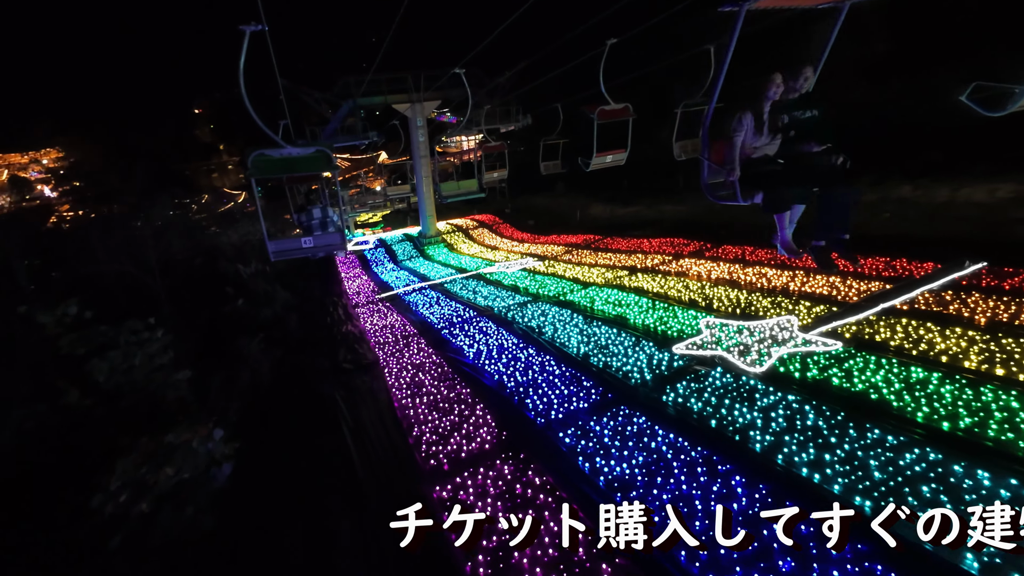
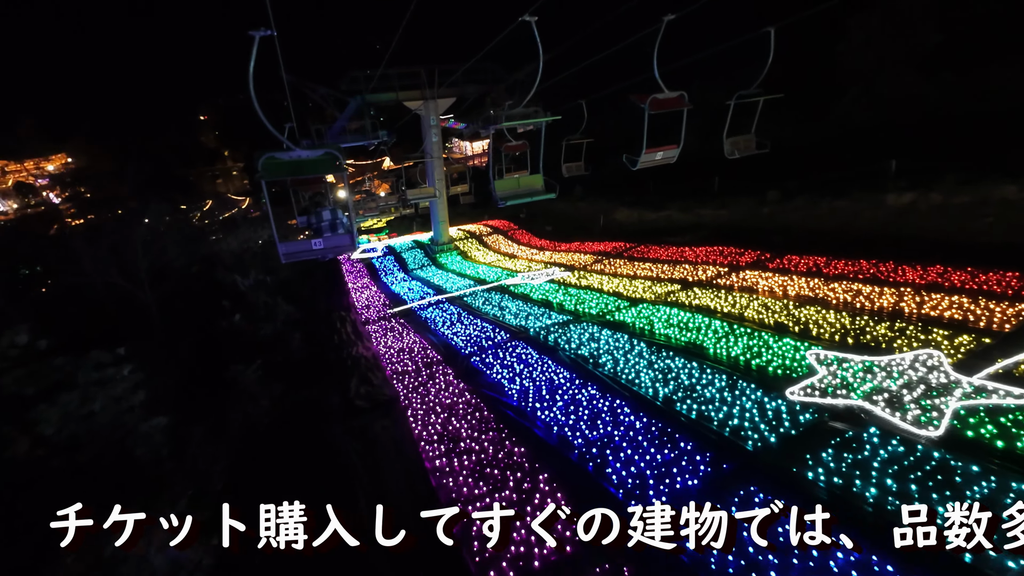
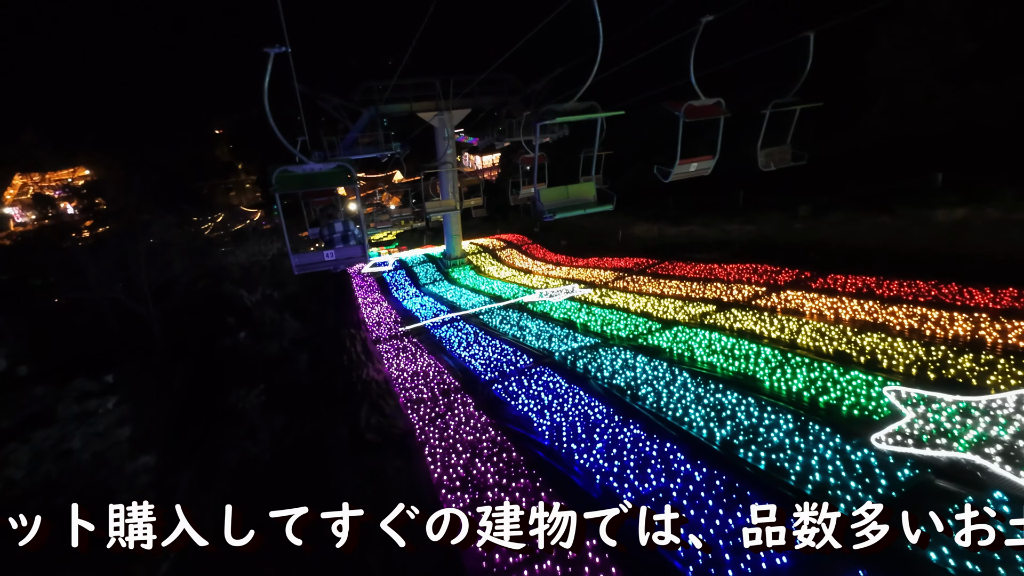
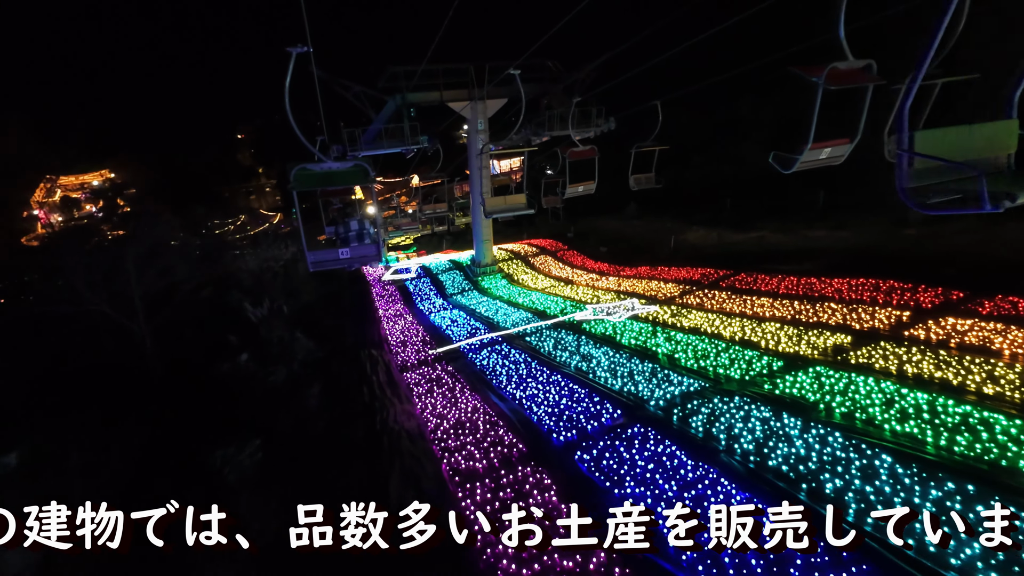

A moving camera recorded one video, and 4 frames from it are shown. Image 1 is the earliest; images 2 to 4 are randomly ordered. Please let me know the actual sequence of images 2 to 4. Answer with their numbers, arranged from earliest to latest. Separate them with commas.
2, 3, 4
